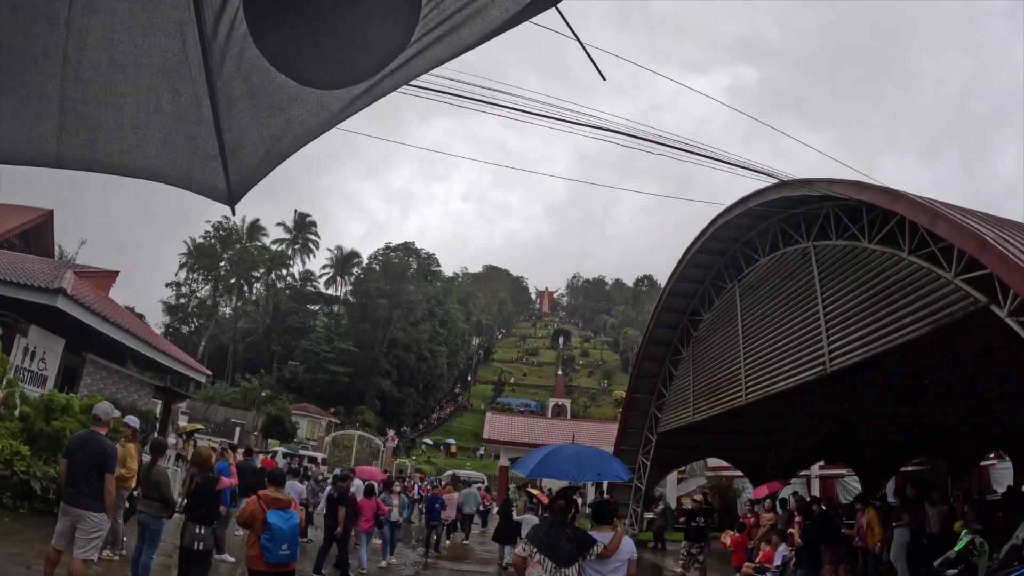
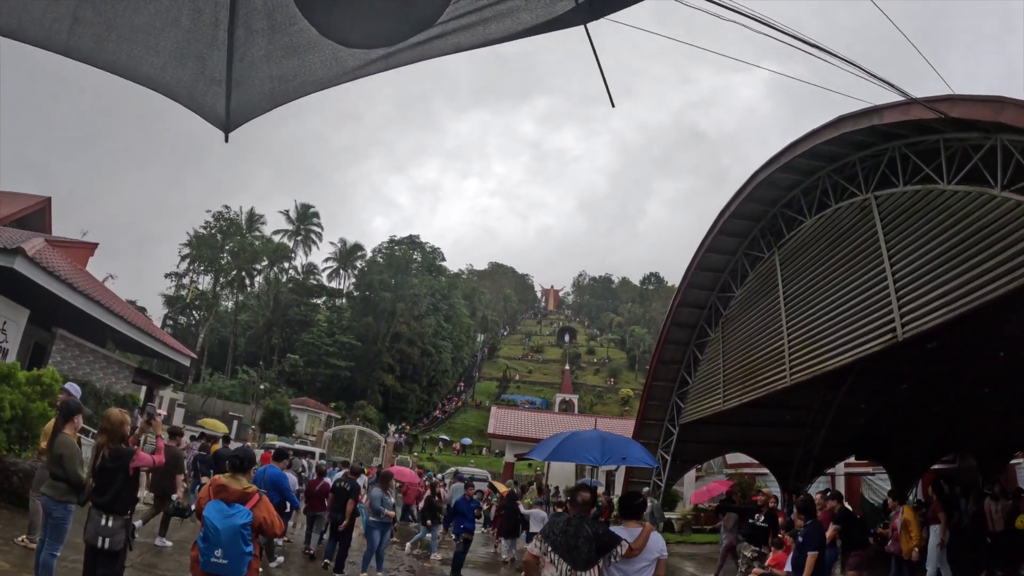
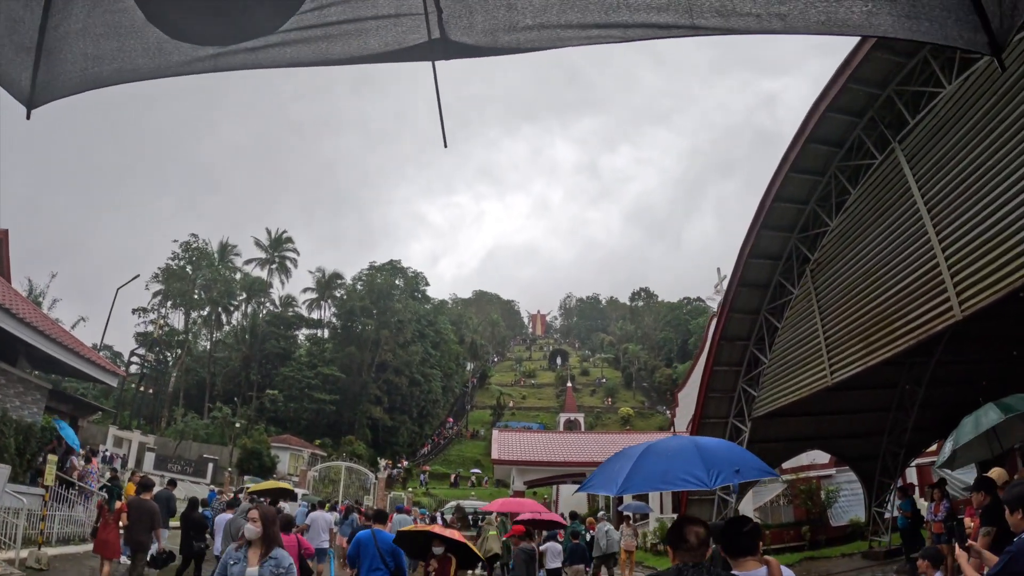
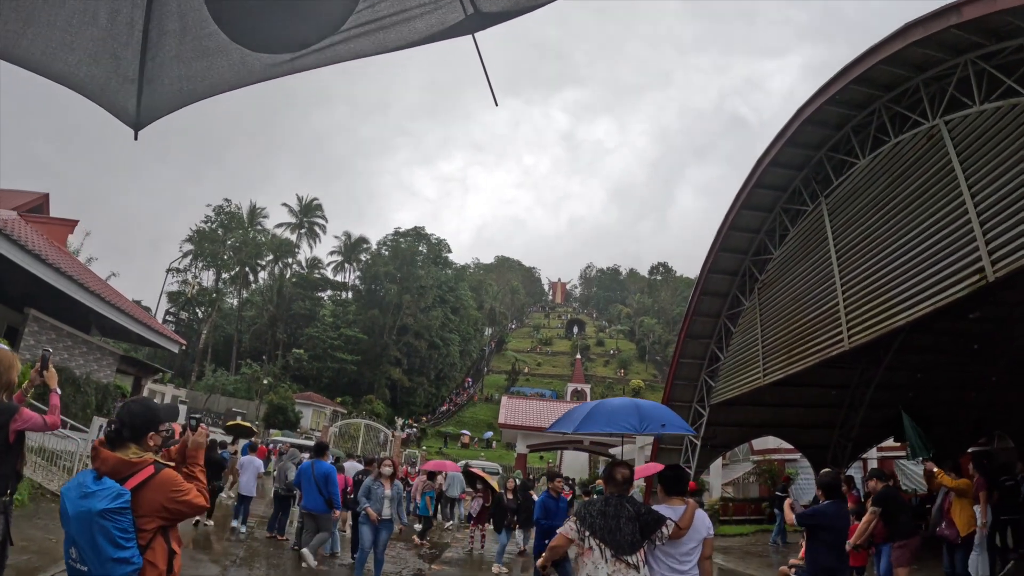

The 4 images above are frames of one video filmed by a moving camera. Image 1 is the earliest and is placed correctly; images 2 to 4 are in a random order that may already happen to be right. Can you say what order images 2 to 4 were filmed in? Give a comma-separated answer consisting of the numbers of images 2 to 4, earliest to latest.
2, 4, 3
